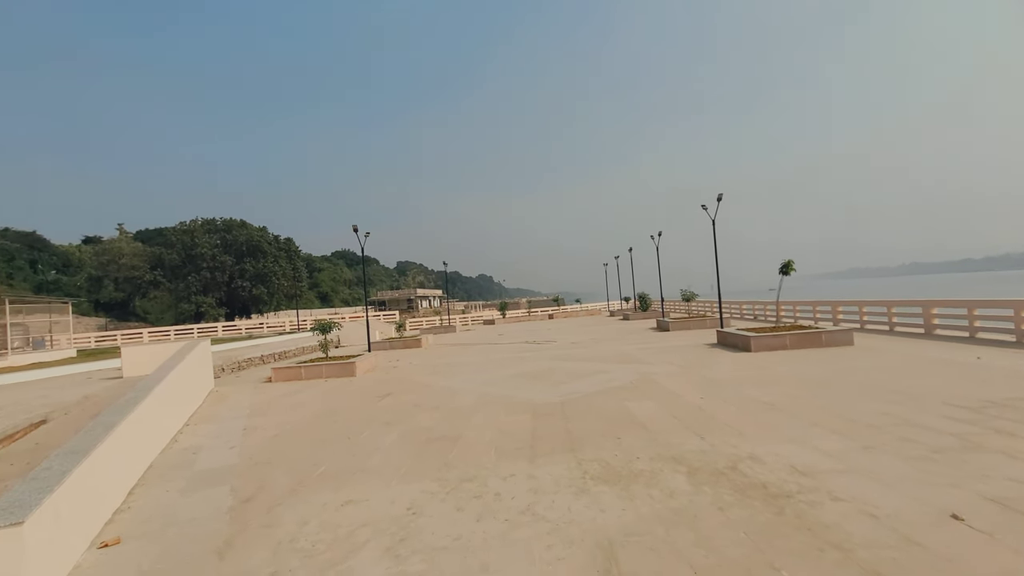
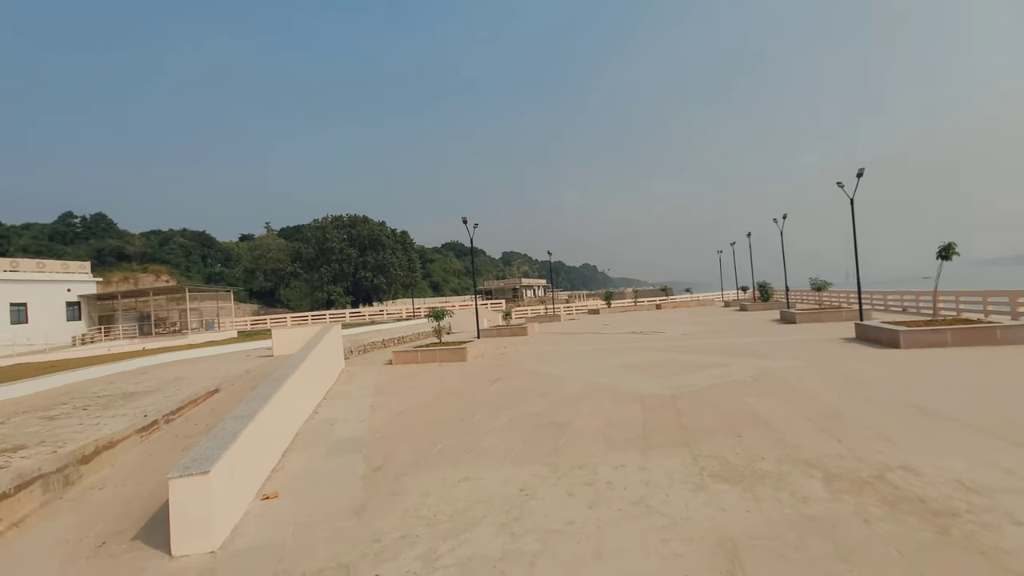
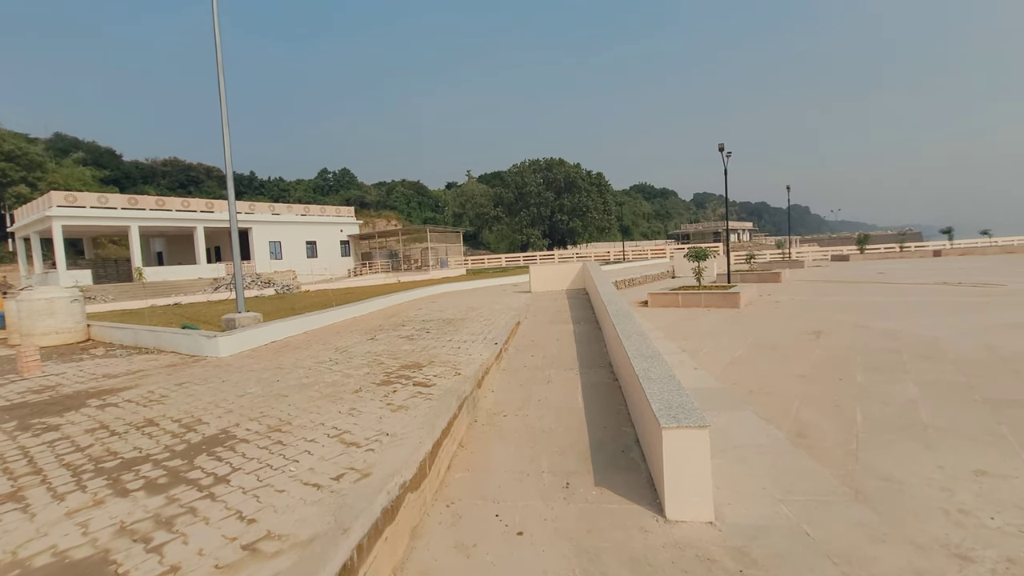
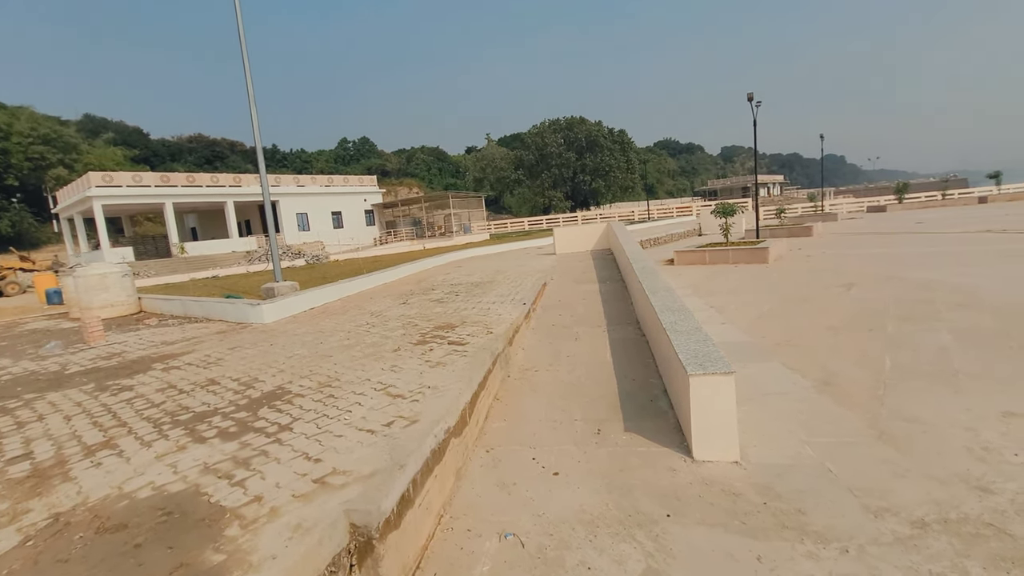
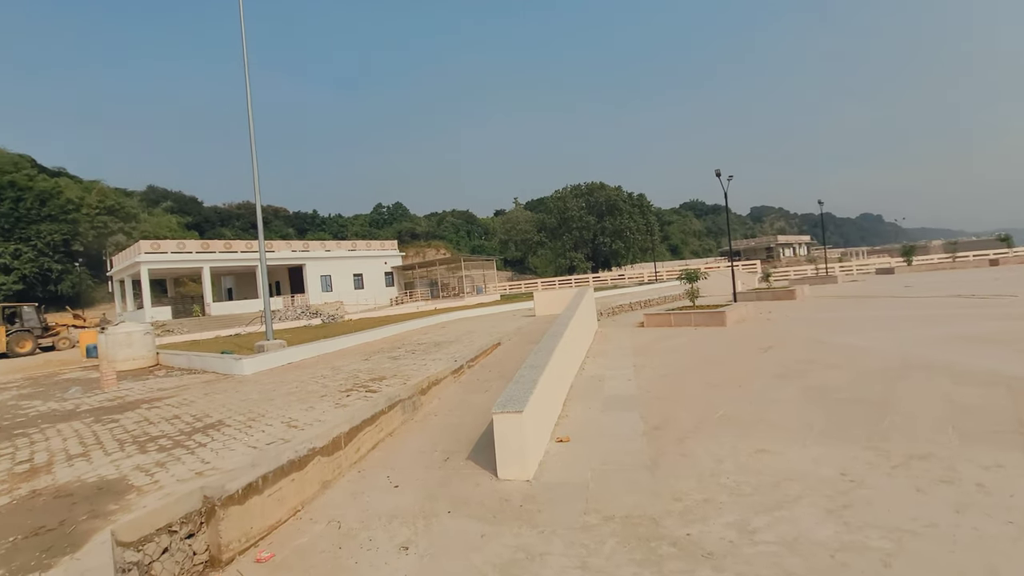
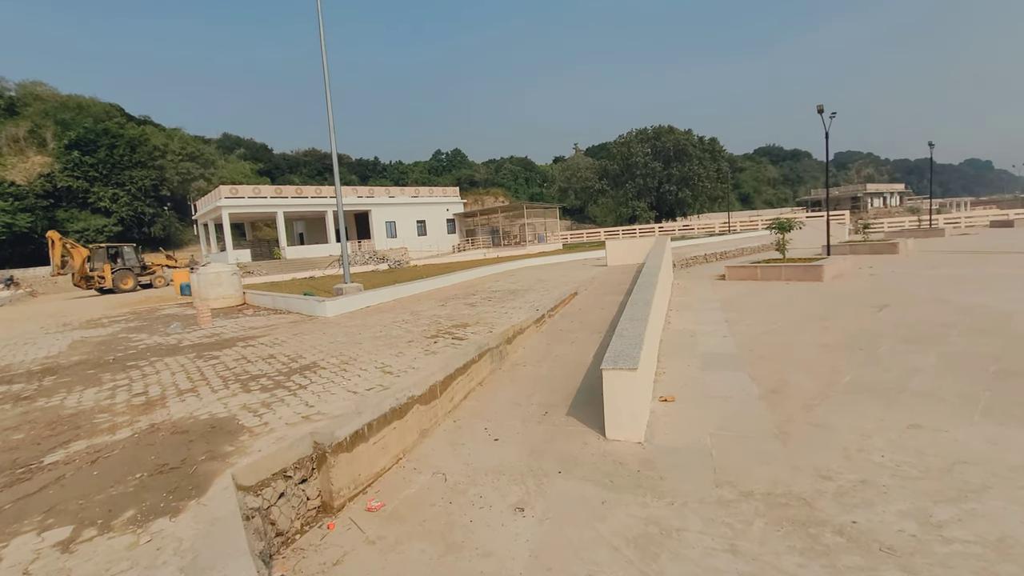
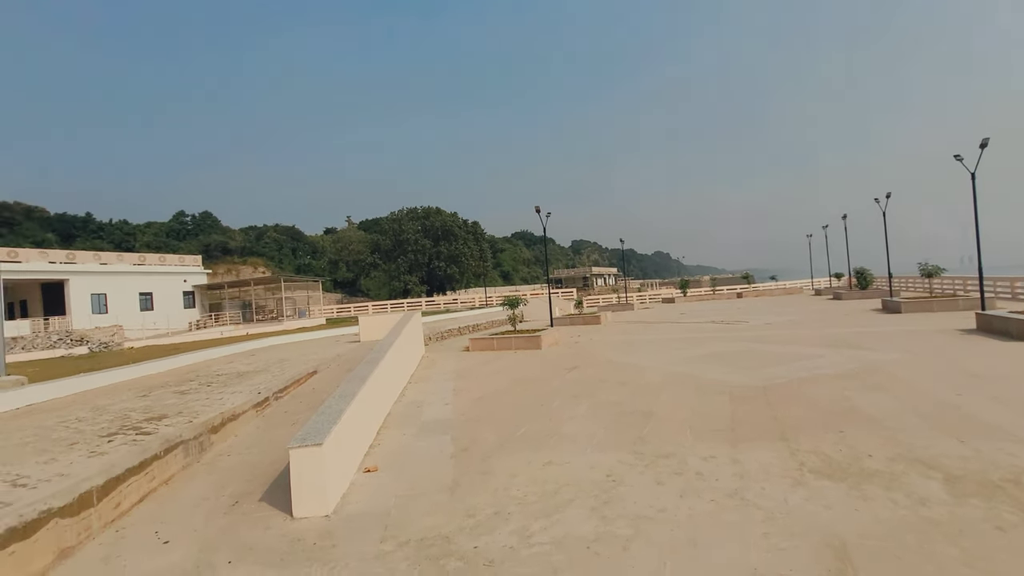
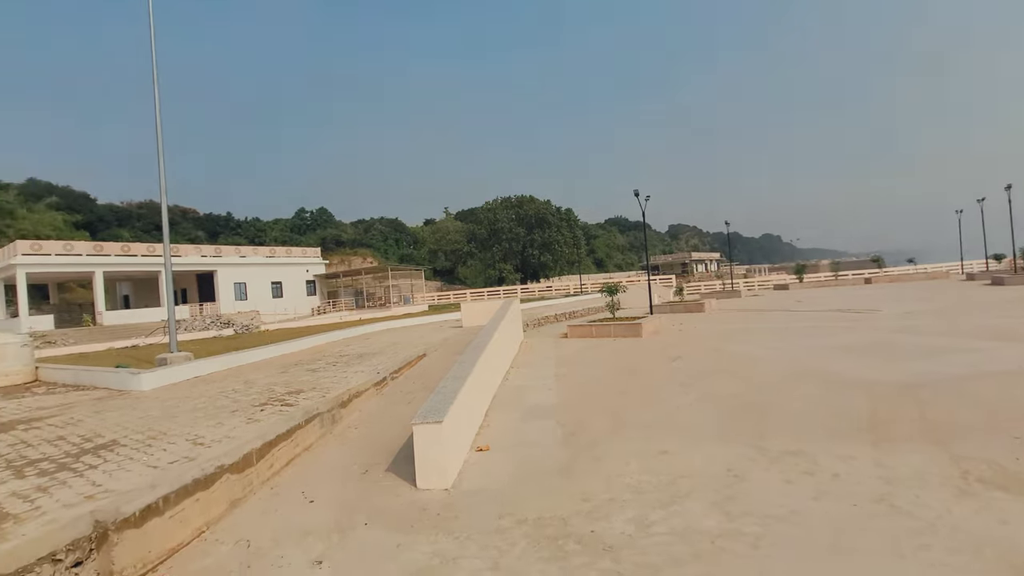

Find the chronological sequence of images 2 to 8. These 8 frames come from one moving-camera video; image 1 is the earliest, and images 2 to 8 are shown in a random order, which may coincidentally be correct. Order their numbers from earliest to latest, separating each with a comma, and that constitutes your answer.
2, 7, 8, 5, 6, 4, 3
